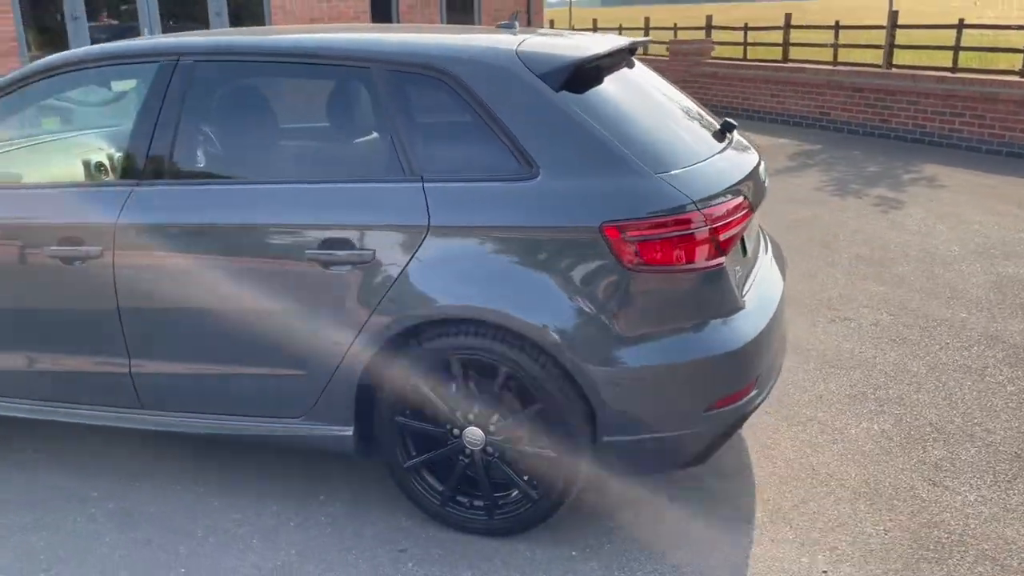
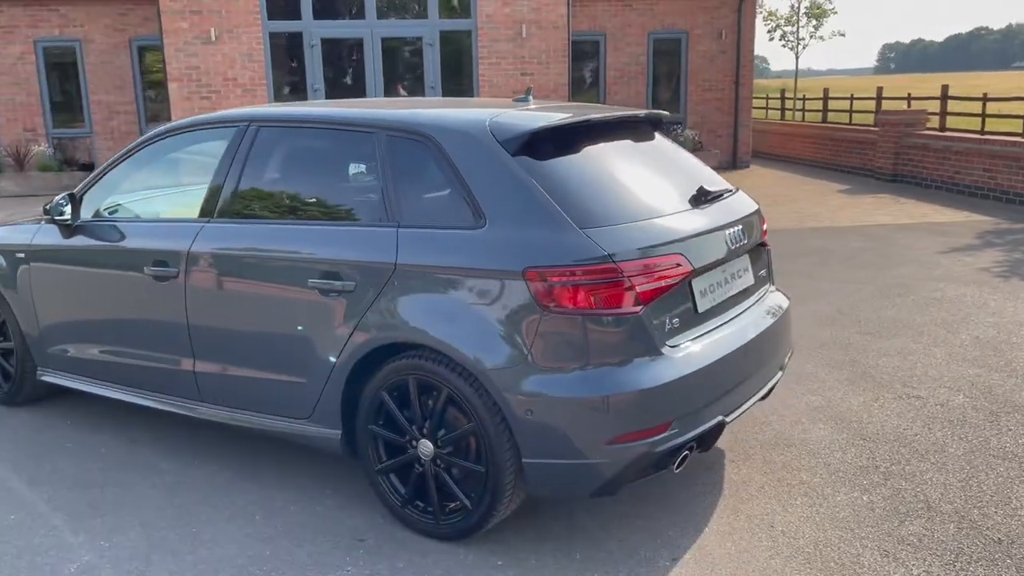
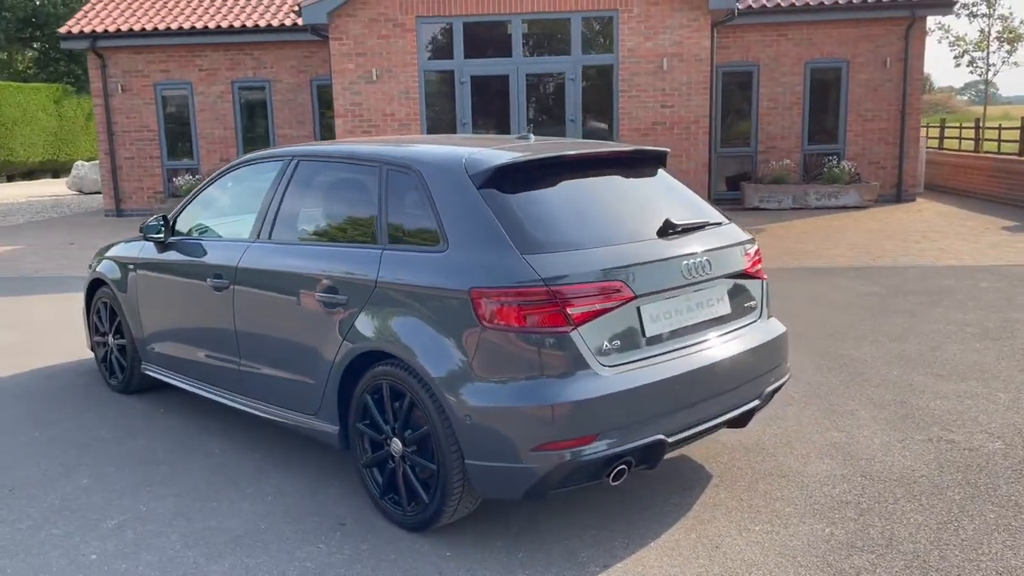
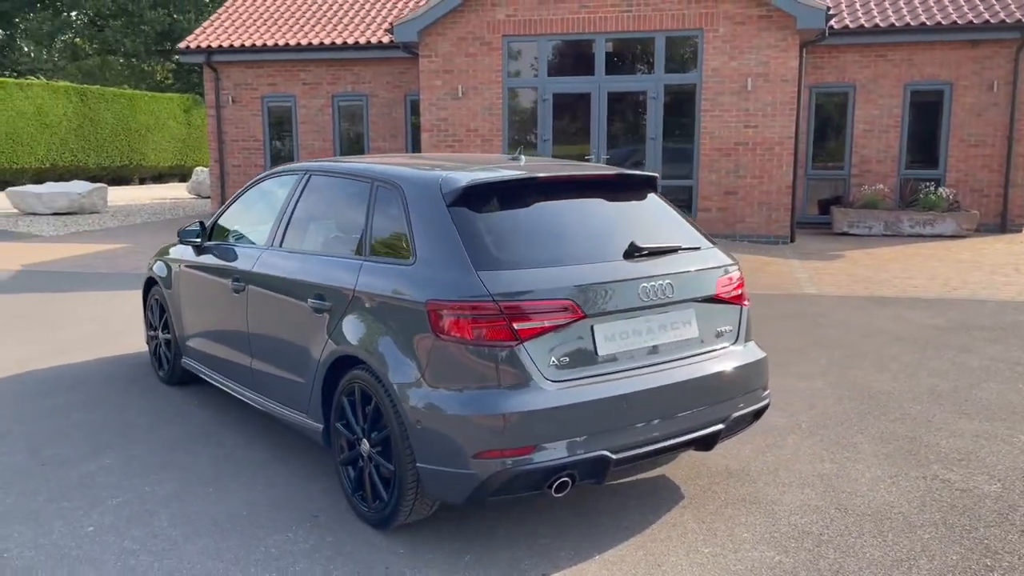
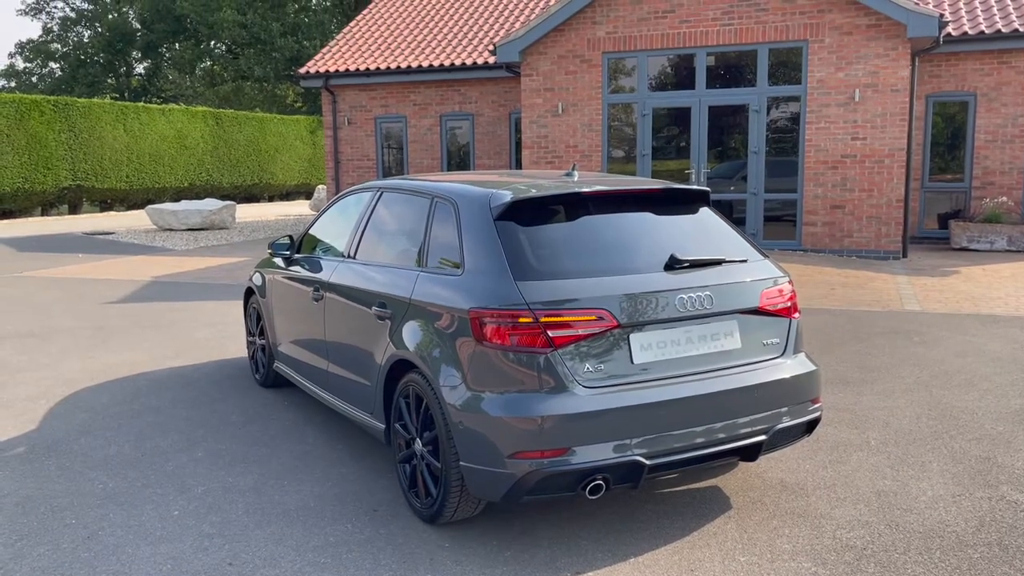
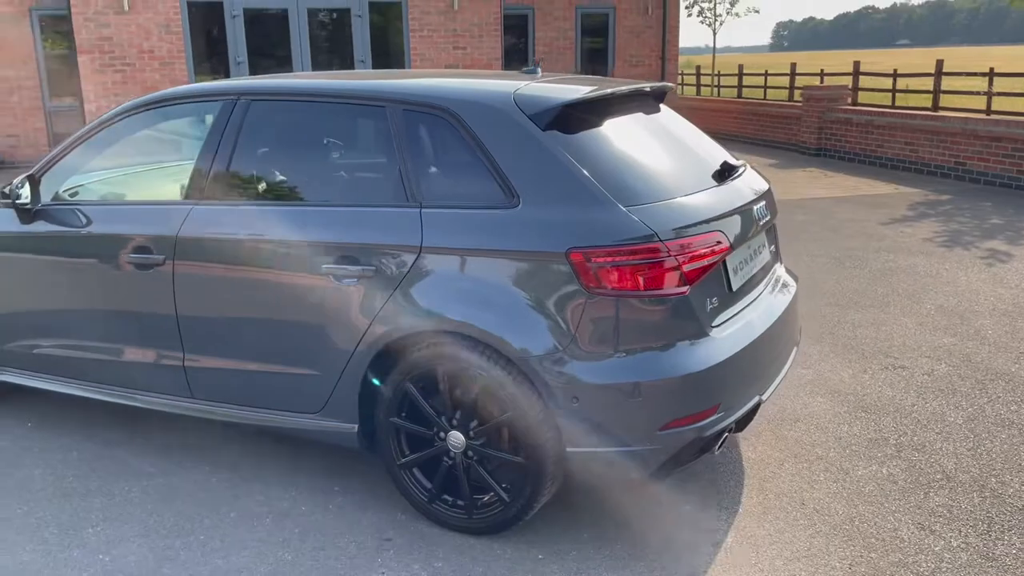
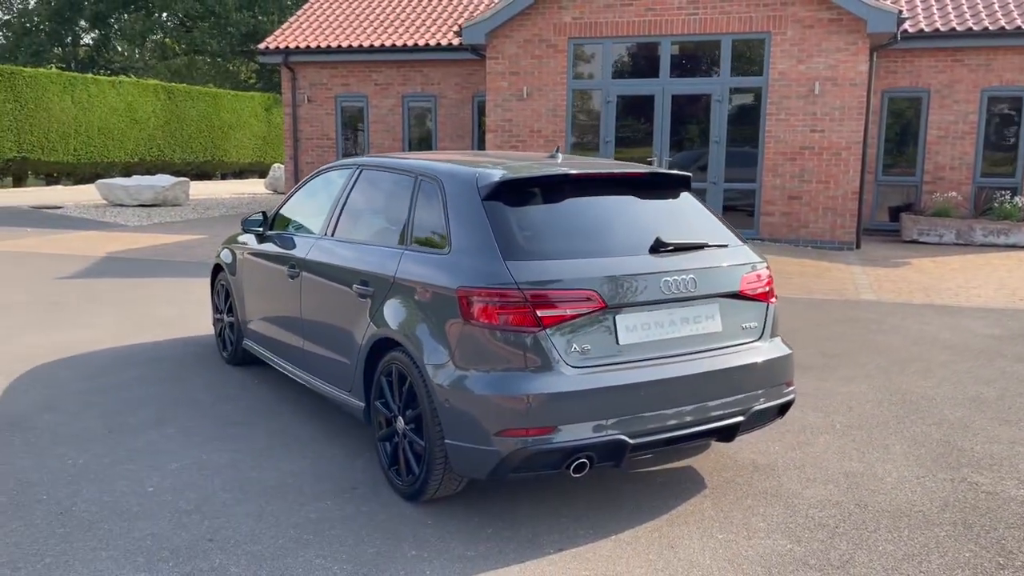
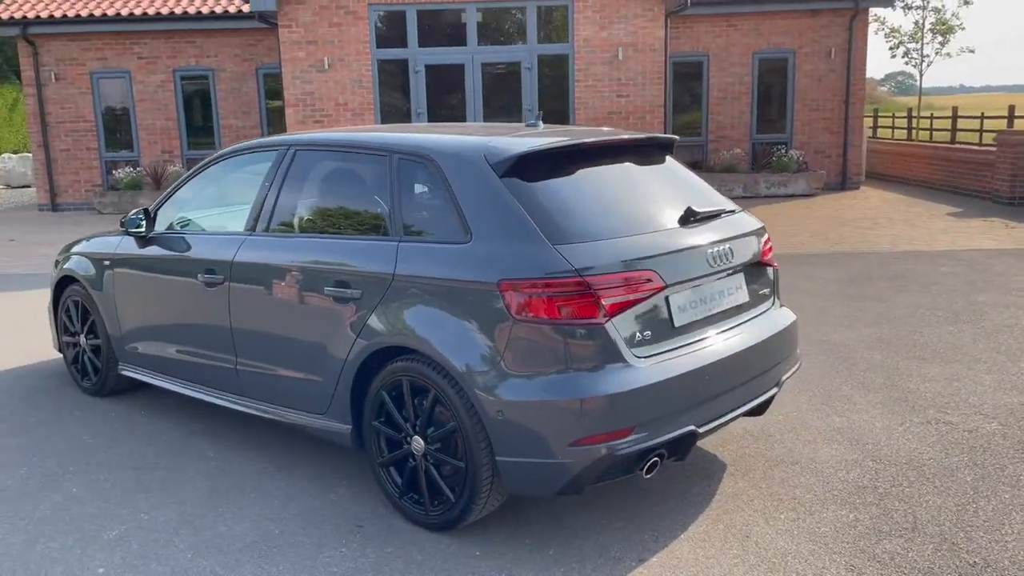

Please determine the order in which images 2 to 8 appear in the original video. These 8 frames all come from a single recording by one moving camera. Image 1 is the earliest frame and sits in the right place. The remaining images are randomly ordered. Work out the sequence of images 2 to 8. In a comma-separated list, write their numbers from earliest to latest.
6, 2, 8, 3, 4, 7, 5
